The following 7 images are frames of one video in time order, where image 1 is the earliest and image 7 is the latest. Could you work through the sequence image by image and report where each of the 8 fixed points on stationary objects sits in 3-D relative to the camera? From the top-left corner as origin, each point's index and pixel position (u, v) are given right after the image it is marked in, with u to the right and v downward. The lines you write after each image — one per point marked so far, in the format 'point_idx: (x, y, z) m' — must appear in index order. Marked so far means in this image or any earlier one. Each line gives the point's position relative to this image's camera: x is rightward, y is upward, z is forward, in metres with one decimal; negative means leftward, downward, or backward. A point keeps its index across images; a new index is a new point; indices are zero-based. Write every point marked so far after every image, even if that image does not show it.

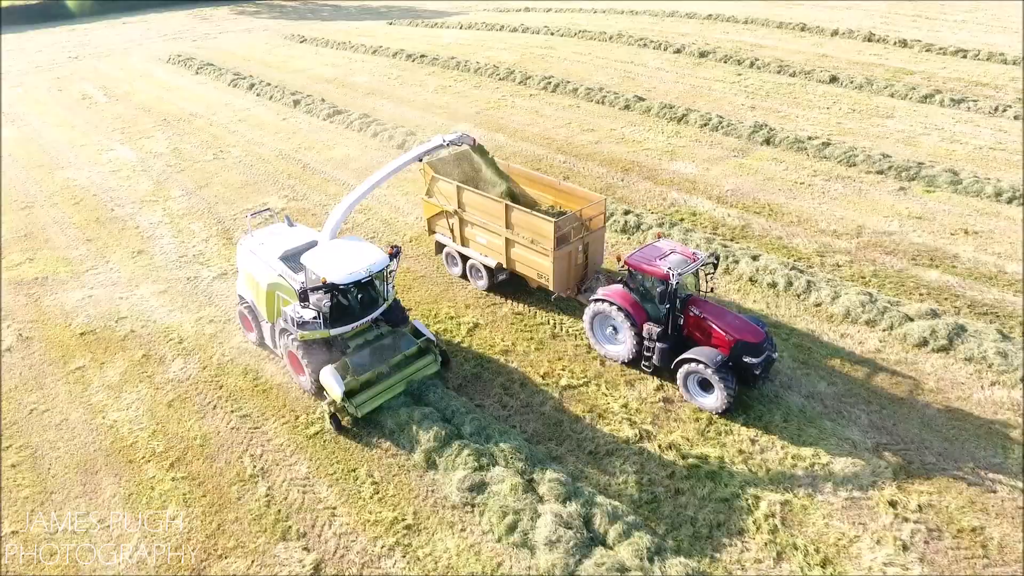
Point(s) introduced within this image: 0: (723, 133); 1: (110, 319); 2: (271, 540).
0: (+5.6, +4.2, +17.3) m
1: (-6.6, -0.5, +10.6) m
2: (-2.5, -2.6, +6.8) m
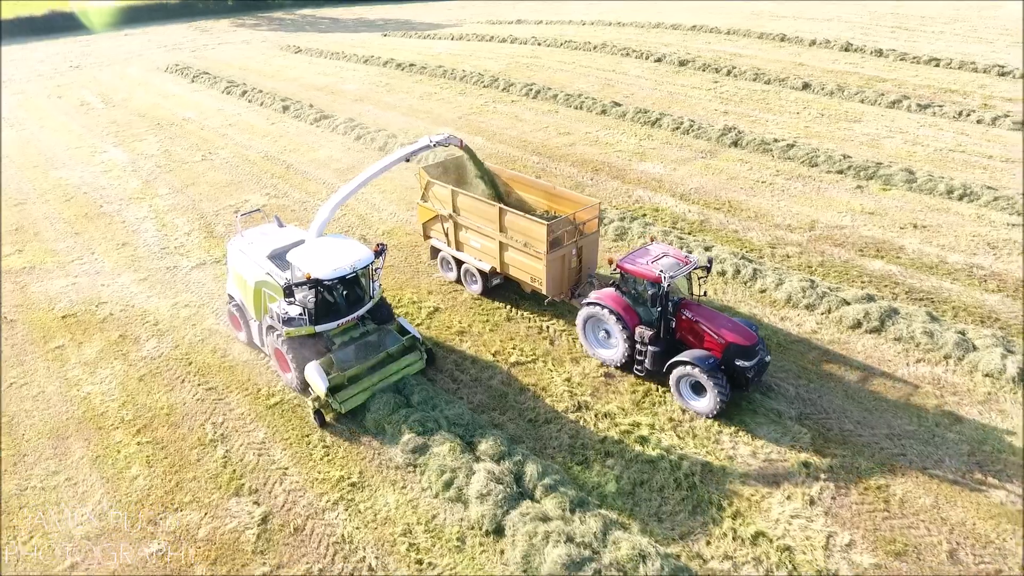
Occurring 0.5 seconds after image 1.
0: (+5.0, +4.2, +17.9) m
1: (-7.3, -0.3, +11.2) m
2: (-3.2, -2.3, +7.3) m
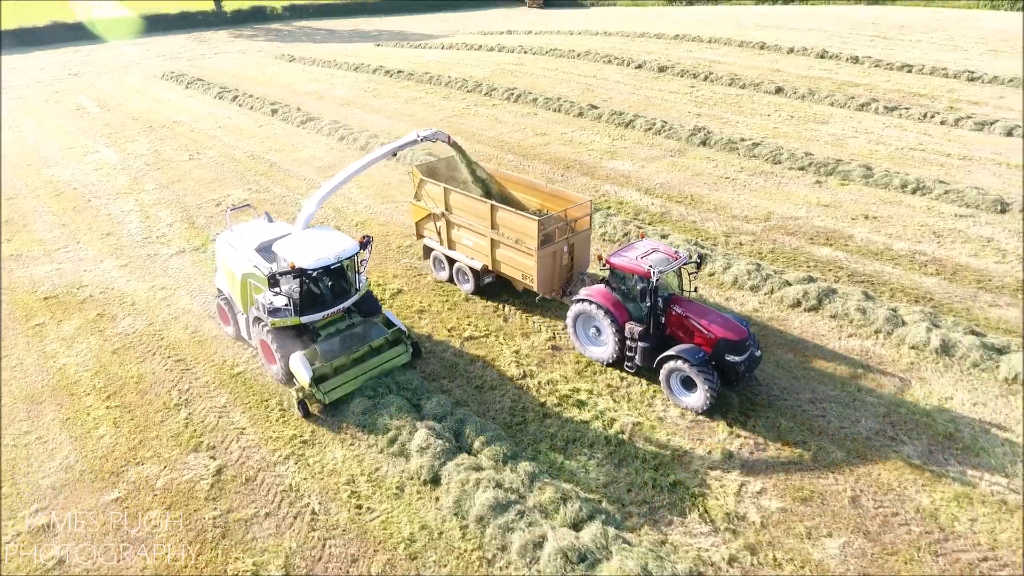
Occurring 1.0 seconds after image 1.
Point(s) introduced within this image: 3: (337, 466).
0: (+4.4, +4.4, +18.5) m
1: (-7.9, 0.0, +11.7) m
2: (-3.9, -1.9, +7.8) m
3: (-2.0, -2.0, +7.5) m
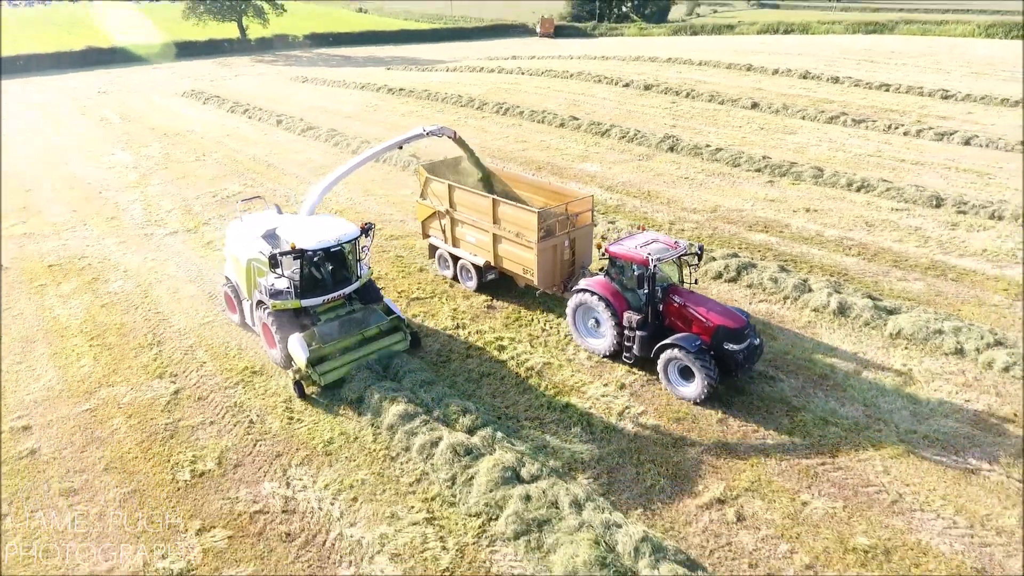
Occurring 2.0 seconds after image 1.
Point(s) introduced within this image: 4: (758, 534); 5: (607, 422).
0: (+3.8, +4.4, +19.7) m
1: (-8.8, +0.6, +13.1) m
2: (-5.0, -1.2, +8.9) m
3: (-3.1, -1.3, +8.6) m
4: (+2.3, -2.3, +6.0) m
5: (+1.1, -1.6, +7.7) m
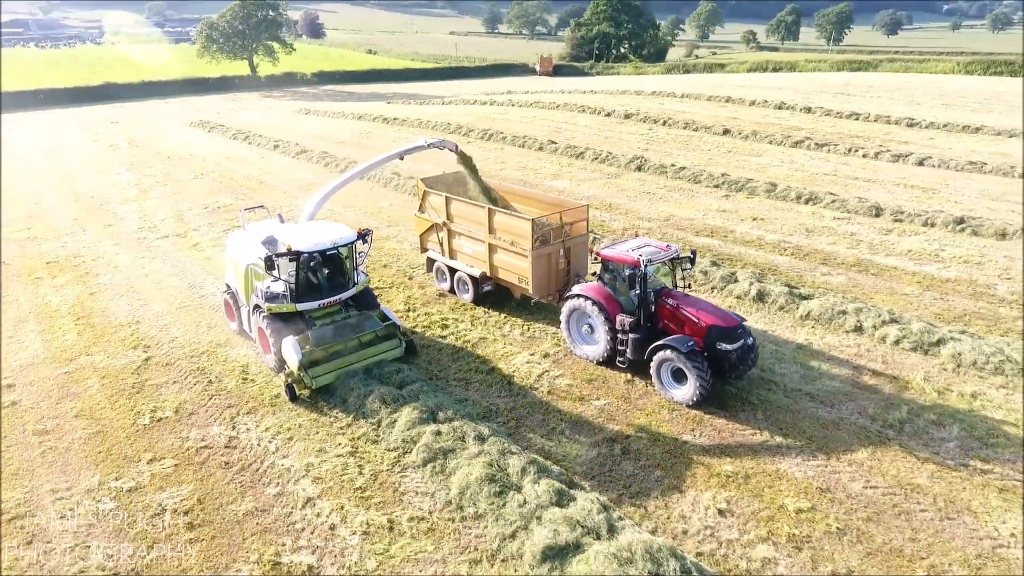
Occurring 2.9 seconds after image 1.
0: (+3.0, +4.0, +20.8) m
1: (-9.7, +0.7, +14.2) m
2: (-5.9, -0.9, +9.9) m
3: (-4.0, -1.0, +9.5) m
4: (+1.3, -1.9, +6.8) m
5: (+0.2, -1.2, +8.5) m
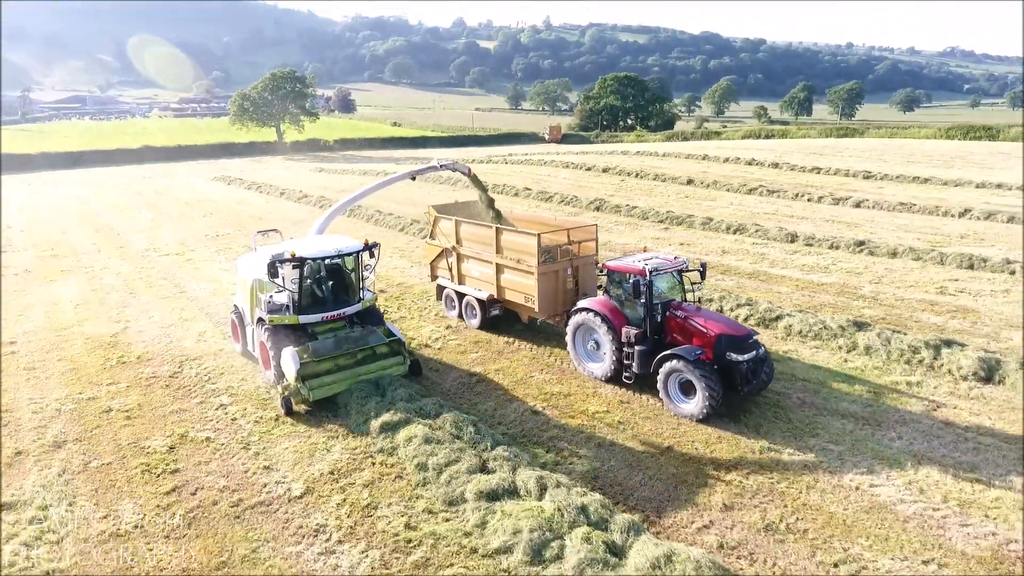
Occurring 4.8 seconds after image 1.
0: (+2.1, +3.0, +23.0) m
1: (-11.0, +0.5, +16.6) m
2: (-7.4, -0.6, +12.0) m
3: (-5.5, -0.7, +11.5) m
4: (-0.3, -1.3, +8.5) m
5: (-1.4, -0.9, +10.3) m
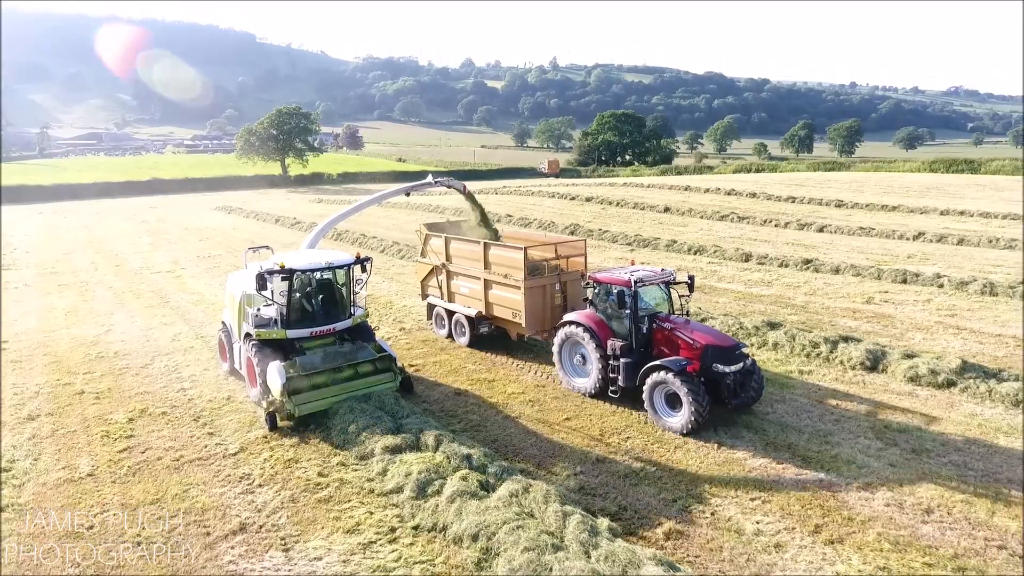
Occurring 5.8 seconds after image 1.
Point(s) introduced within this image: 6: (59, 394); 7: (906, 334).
0: (+1.3, +2.2, +24.1) m
1: (-11.8, +0.2, +17.7) m
2: (-8.3, -0.8, +13.0) m
3: (-6.5, -0.8, +12.5) m
4: (-1.3, -1.3, +9.4) m
5: (-2.3, -0.9, +11.2) m
6: (-6.4, -1.5, +9.1) m
7: (+6.5, -0.8, +10.7) m
